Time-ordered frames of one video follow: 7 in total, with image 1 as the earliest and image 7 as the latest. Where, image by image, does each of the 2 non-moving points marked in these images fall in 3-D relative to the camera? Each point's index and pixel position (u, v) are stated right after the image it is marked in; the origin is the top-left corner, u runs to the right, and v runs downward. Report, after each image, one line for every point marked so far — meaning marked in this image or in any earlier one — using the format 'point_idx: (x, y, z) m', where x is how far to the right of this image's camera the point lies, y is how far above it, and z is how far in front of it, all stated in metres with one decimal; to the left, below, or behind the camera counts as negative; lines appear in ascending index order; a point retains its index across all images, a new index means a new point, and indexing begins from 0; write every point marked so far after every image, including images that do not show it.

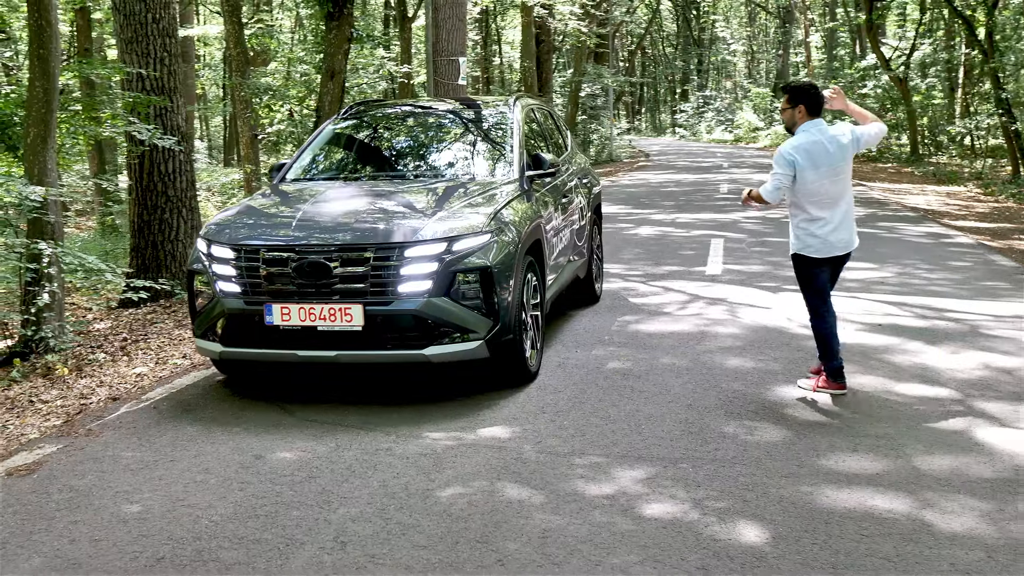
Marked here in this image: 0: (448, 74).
0: (-0.8, +2.9, +14.9) m
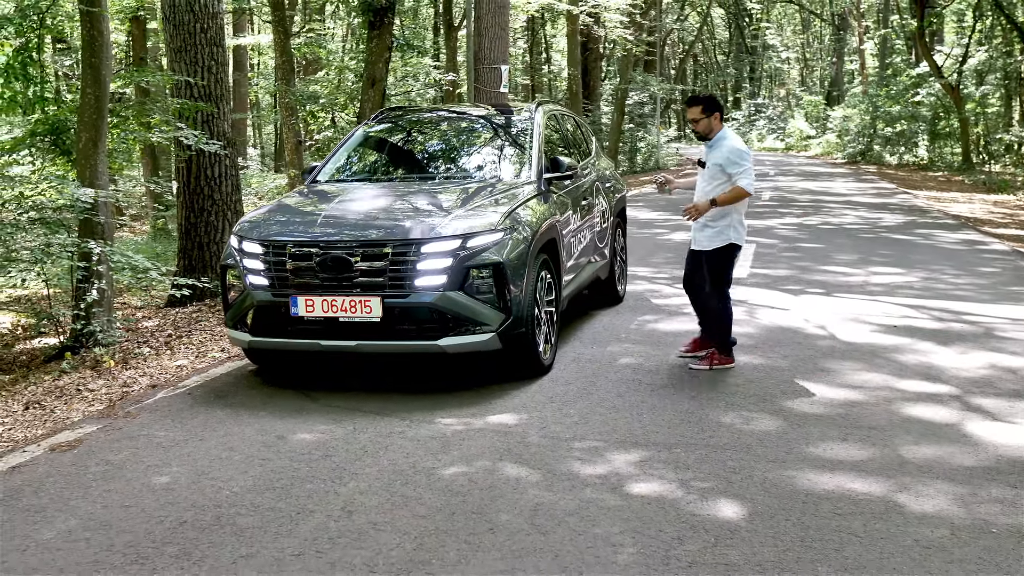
0: (-0.3, +2.9, +15.2) m
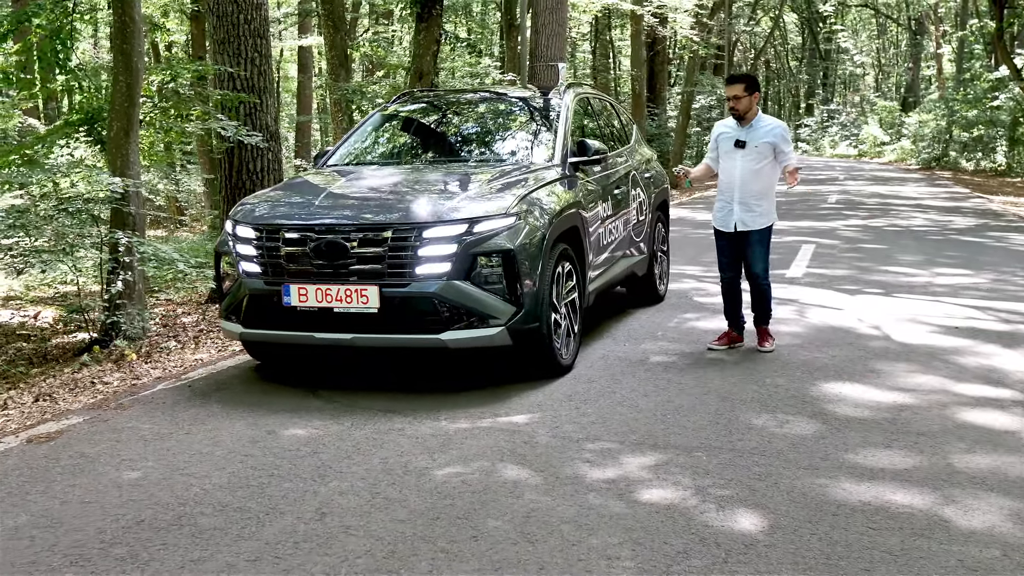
0: (+0.4, +2.9, +14.9) m
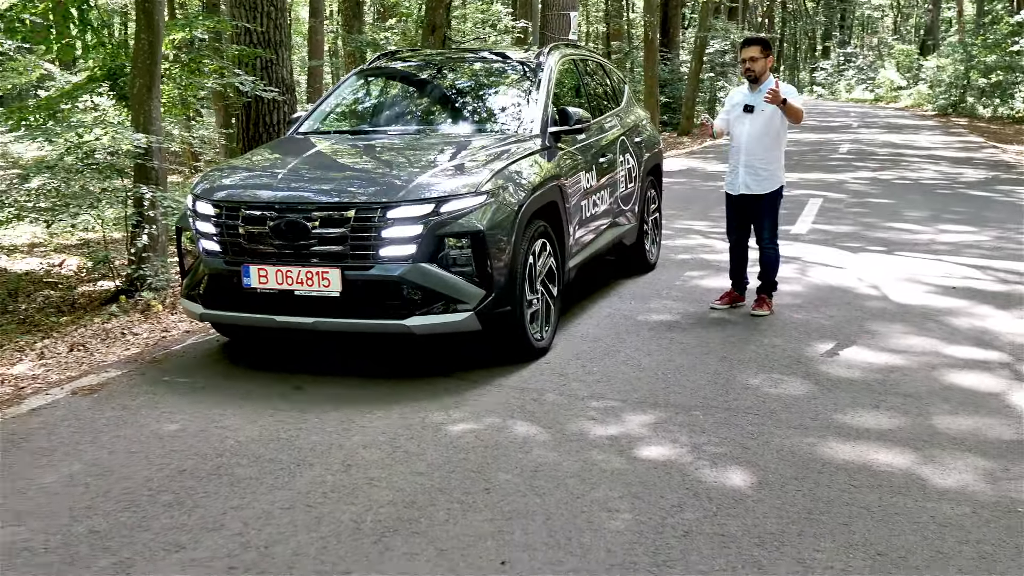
0: (+0.6, +3.6, +14.9) m
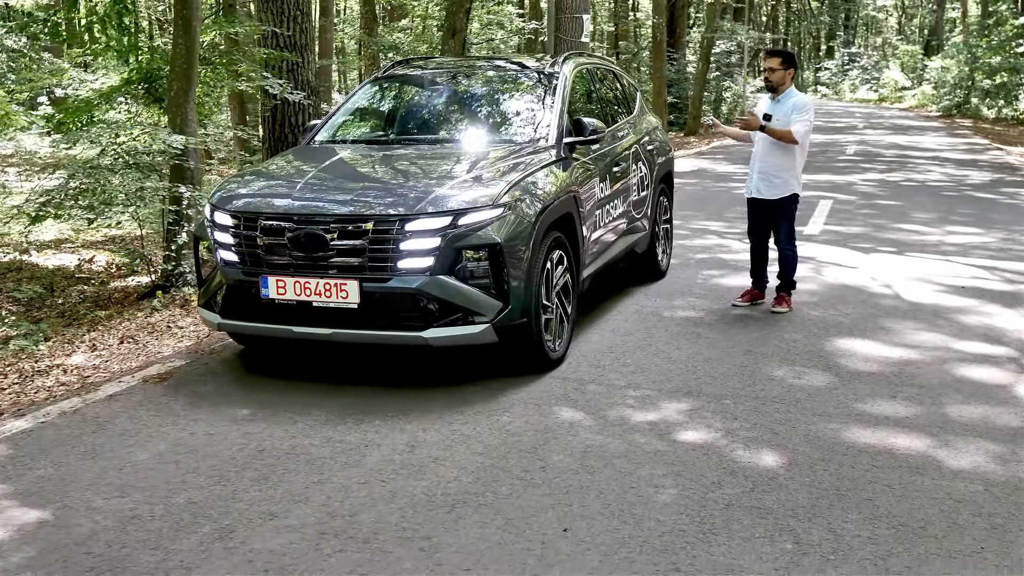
0: (+0.8, +3.6, +15.3) m
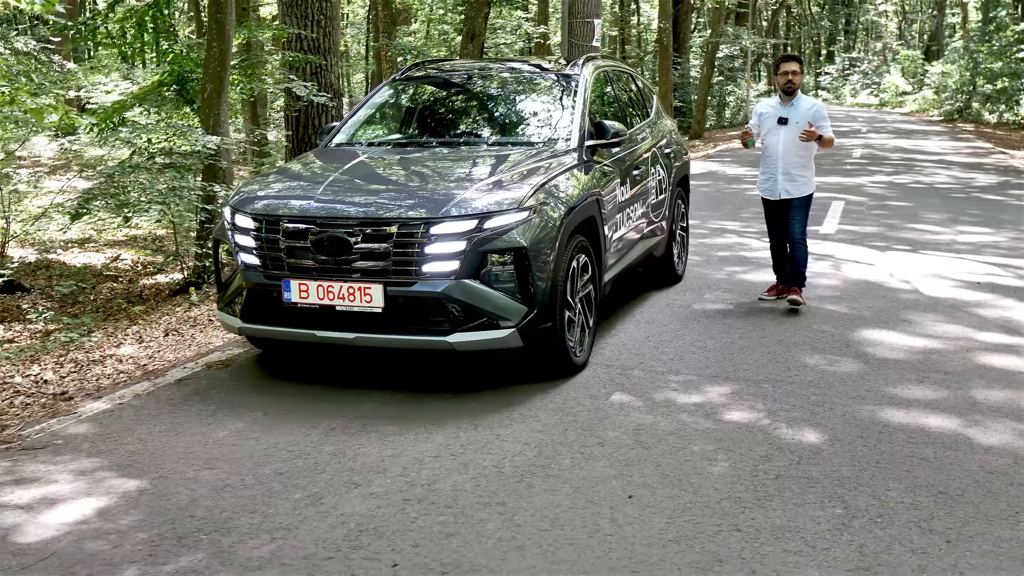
0: (+1.1, +3.6, +15.5) m
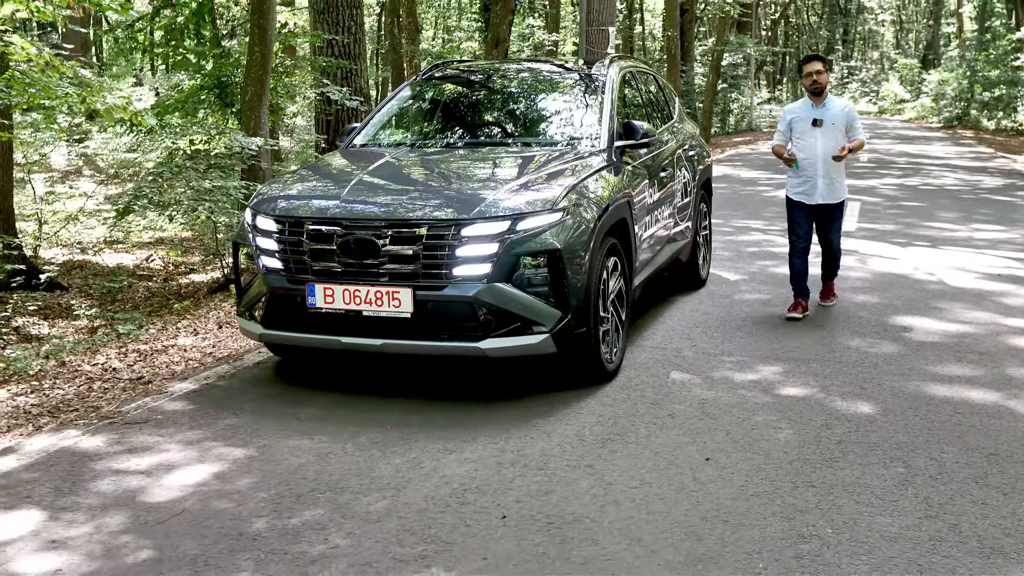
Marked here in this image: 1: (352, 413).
0: (+1.3, +3.6, +15.9) m
1: (-0.6, -0.5, +4.5) m
